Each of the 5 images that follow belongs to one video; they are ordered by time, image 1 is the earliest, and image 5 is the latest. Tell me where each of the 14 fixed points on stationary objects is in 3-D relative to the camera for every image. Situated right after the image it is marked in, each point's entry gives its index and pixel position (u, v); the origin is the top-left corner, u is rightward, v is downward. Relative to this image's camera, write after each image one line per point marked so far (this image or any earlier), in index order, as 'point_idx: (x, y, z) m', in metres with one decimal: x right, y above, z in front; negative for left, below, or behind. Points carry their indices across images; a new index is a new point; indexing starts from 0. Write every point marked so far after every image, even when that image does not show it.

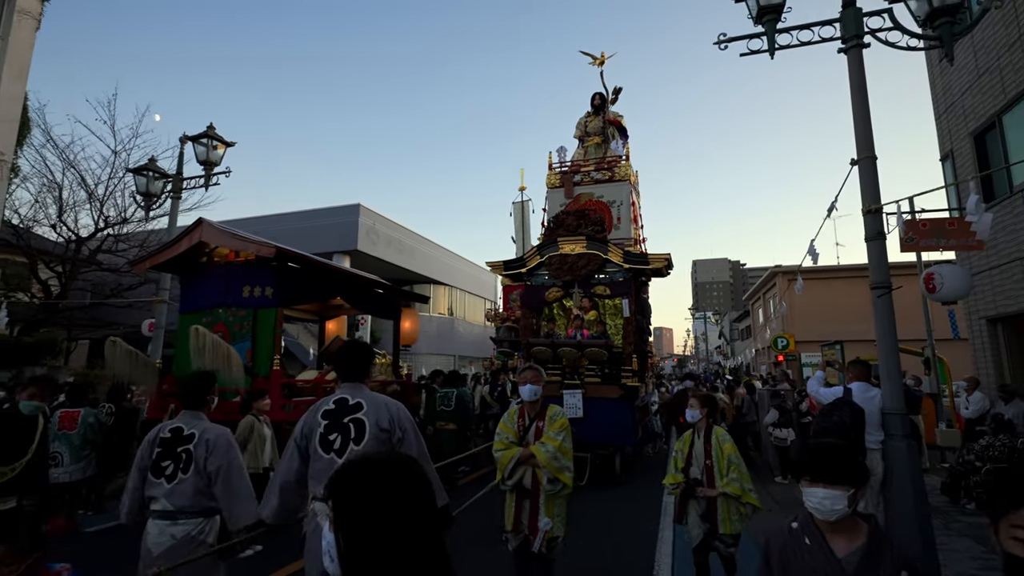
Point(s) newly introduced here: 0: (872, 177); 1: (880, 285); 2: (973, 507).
0: (+3.5, +1.1, +5.1) m
1: (+3.4, 0.0, +4.8) m
2: (+6.4, -3.0, +7.2) m
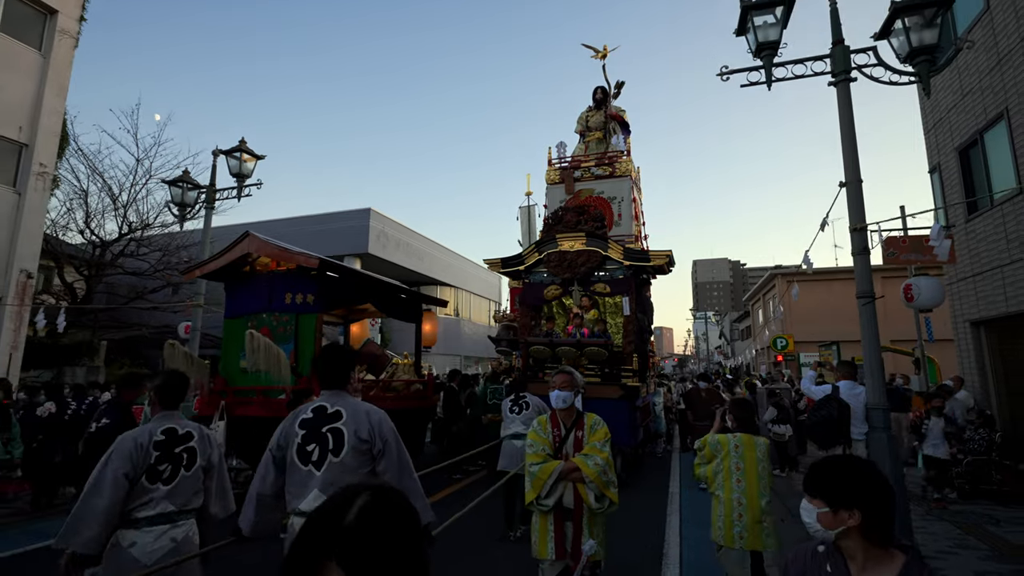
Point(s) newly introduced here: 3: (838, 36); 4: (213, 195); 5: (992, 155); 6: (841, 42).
0: (+3.8, +1.0, +5.7) m
1: (+3.7, -0.1, +5.4) m
2: (+6.6, -3.1, +7.8) m
3: (+3.7, +2.9, +6.0) m
4: (-6.2, +1.9, +11.0) m
5: (+8.0, +2.2, +8.7) m
6: (+3.7, +2.8, +5.9) m
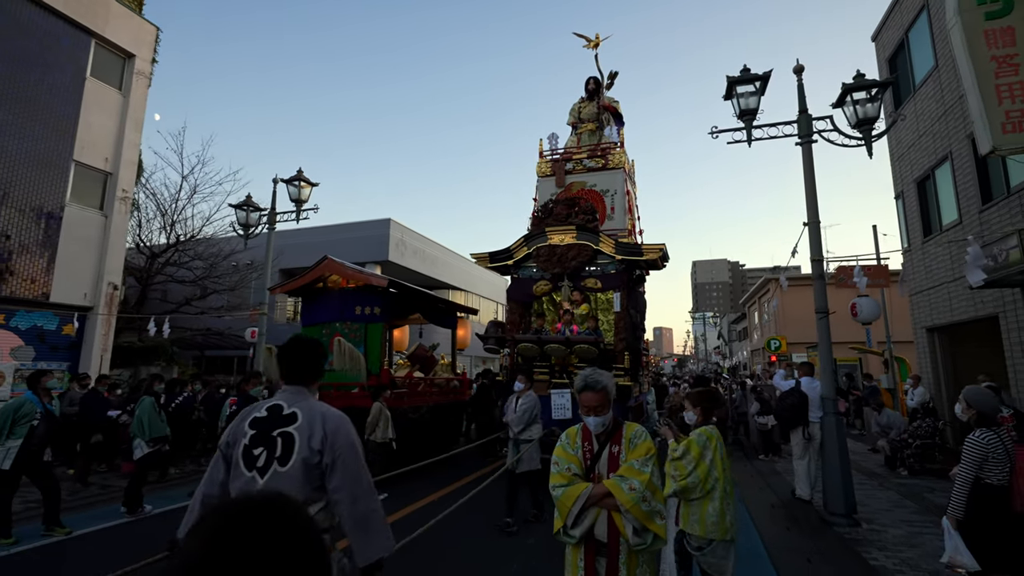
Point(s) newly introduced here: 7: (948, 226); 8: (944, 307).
0: (+4.3, +0.7, +7.4) m
1: (+4.2, -0.3, +7.1) m
2: (+7.1, -3.4, +9.5) m
3: (+4.2, +2.7, +7.6) m
4: (-5.7, +1.7, +12.6) m
5: (+8.5, +2.0, +10.3) m
6: (+4.3, +2.6, +7.6) m
7: (+8.3, +1.2, +10.0) m
8: (+8.5, -0.4, +10.2) m
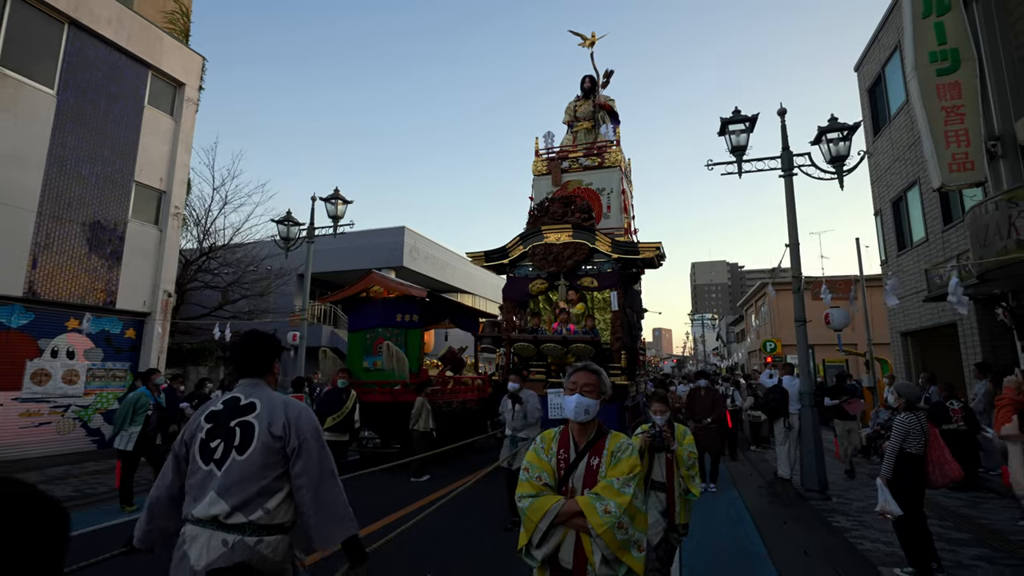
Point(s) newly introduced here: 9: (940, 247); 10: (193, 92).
0: (+4.7, +0.5, +8.7) m
1: (+4.6, -0.5, +8.4) m
2: (+7.6, -3.6, +10.8) m
3: (+4.7, +2.5, +8.9) m
4: (-5.3, +1.5, +13.9) m
5: (+8.9, +1.8, +11.6) m
6: (+4.7, +2.4, +8.9) m
7: (+8.8, +1.0, +11.3) m
8: (+8.9, -0.6, +11.5) m
9: (+8.4, +0.8, +10.3) m
10: (-9.0, +5.6, +14.8) m
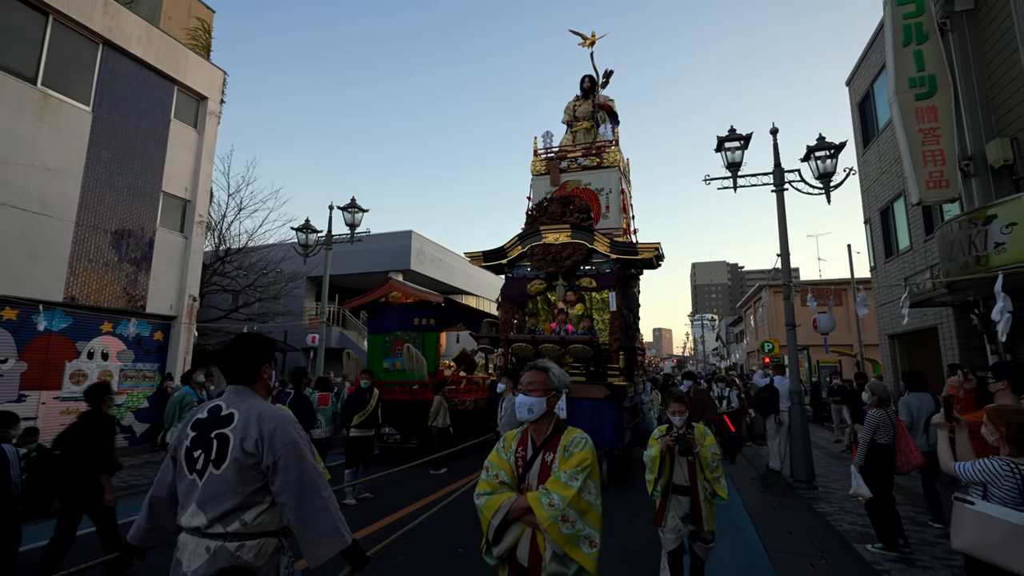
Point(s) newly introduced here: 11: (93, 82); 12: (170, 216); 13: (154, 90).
0: (+4.9, +0.4, +9.4) m
1: (+4.8, -0.6, +9.1) m
2: (+7.8, -3.7, +11.5) m
3: (+4.9, +2.3, +9.6) m
4: (-5.1, +1.4, +14.6) m
5: (+9.1, +1.7, +12.3) m
6: (+4.9, +2.2, +9.6) m
7: (+9.0, +0.9, +12.0) m
8: (+9.1, -0.7, +12.2) m
9: (+8.6, +0.7, +11.0) m
10: (-8.8, +5.4, +15.5) m
11: (-9.9, +4.8, +12.3) m
12: (-9.3, +2.0, +14.1) m
13: (-9.4, +5.2, +13.7) m
